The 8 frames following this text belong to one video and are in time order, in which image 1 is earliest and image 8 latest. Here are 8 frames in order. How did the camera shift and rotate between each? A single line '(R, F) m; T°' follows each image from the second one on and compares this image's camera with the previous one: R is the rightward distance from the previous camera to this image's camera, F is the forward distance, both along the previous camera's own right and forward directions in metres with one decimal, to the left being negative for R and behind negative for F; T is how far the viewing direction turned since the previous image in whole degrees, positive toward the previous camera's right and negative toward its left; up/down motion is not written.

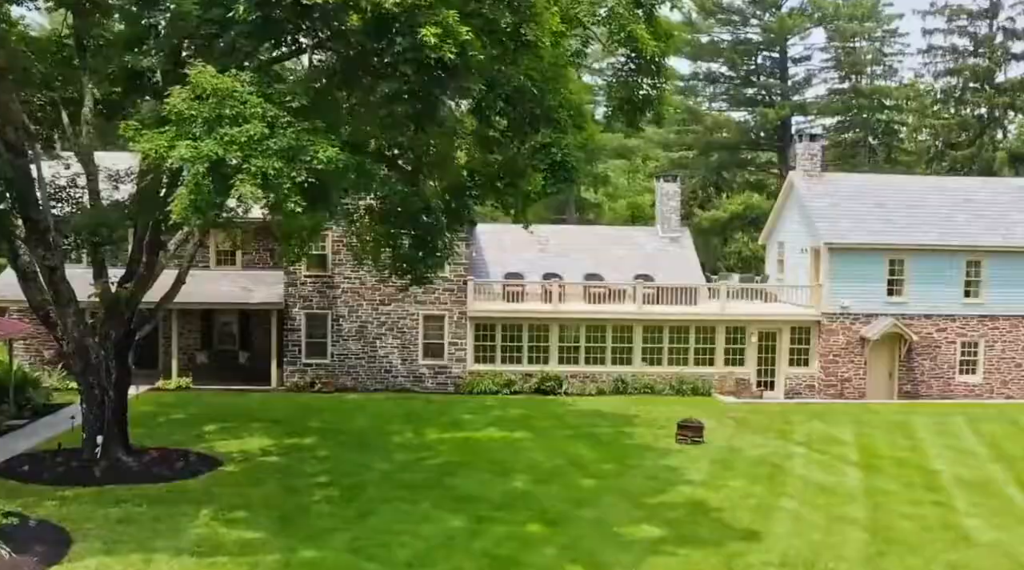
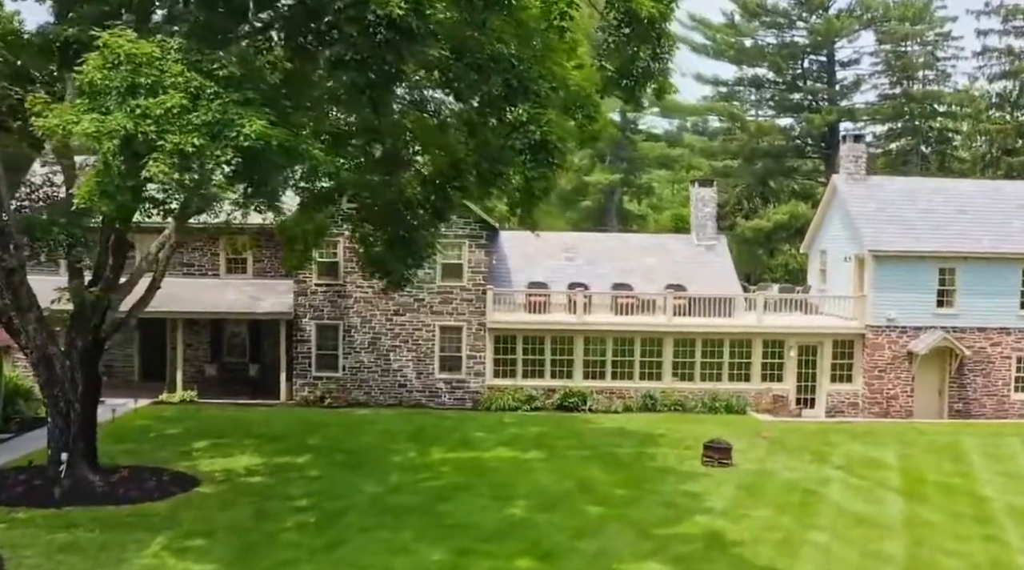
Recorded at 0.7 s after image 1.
(+0.8, +1.7) m; -3°
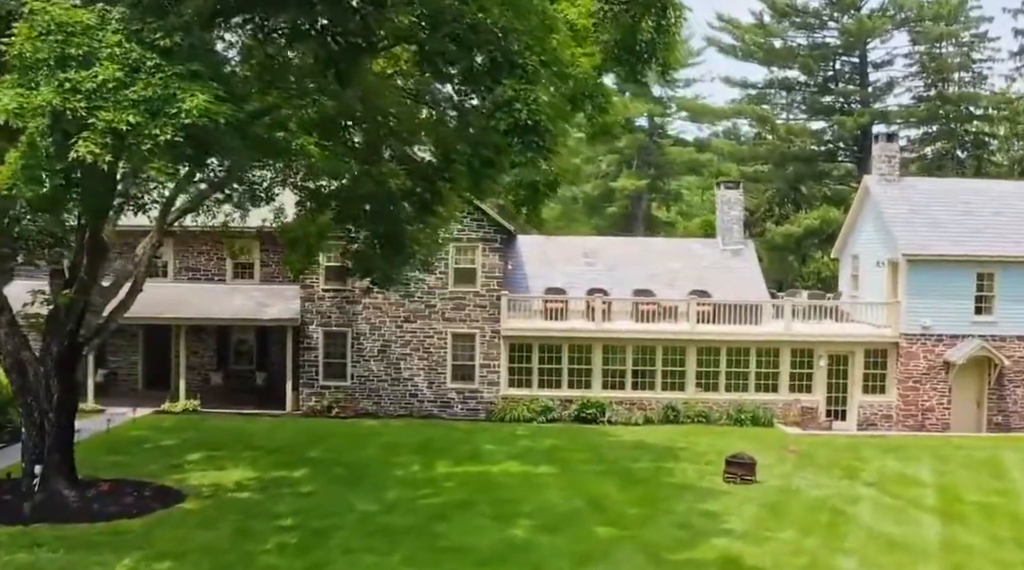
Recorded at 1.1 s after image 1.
(+0.4, +1.2) m; -2°
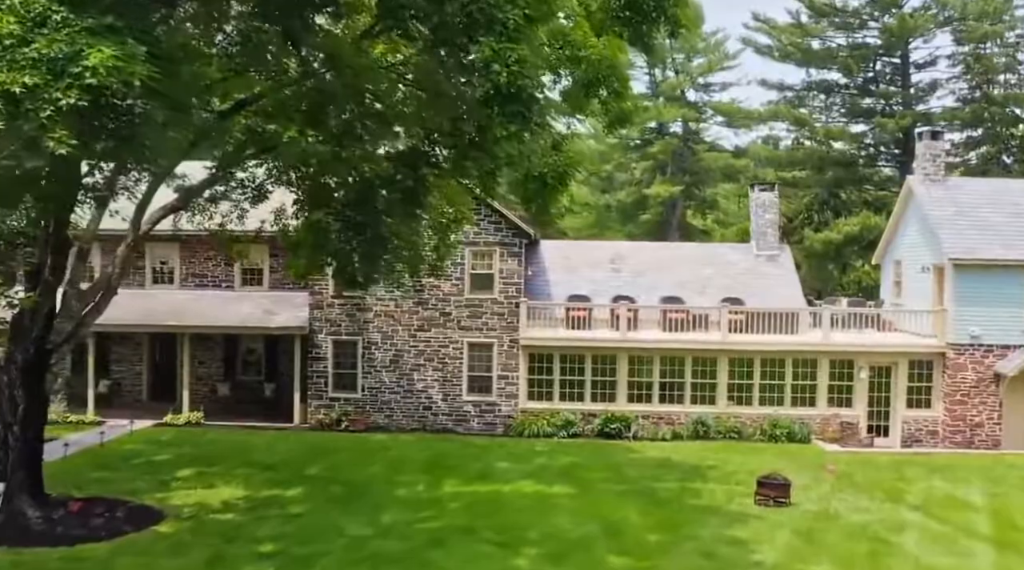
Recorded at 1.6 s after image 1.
(+0.5, +1.5) m; -2°
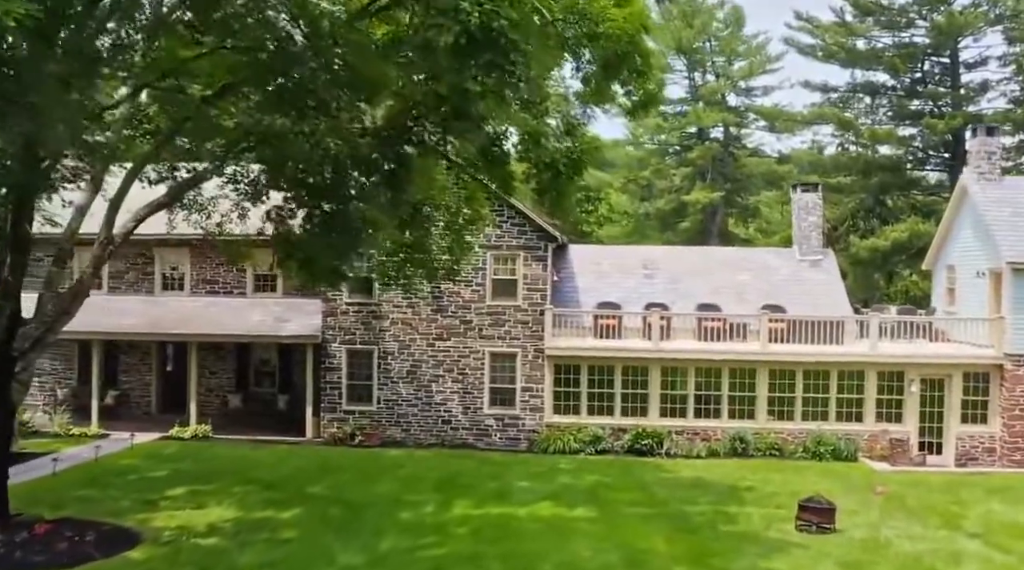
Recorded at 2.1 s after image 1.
(+0.4, +1.5) m; -2°
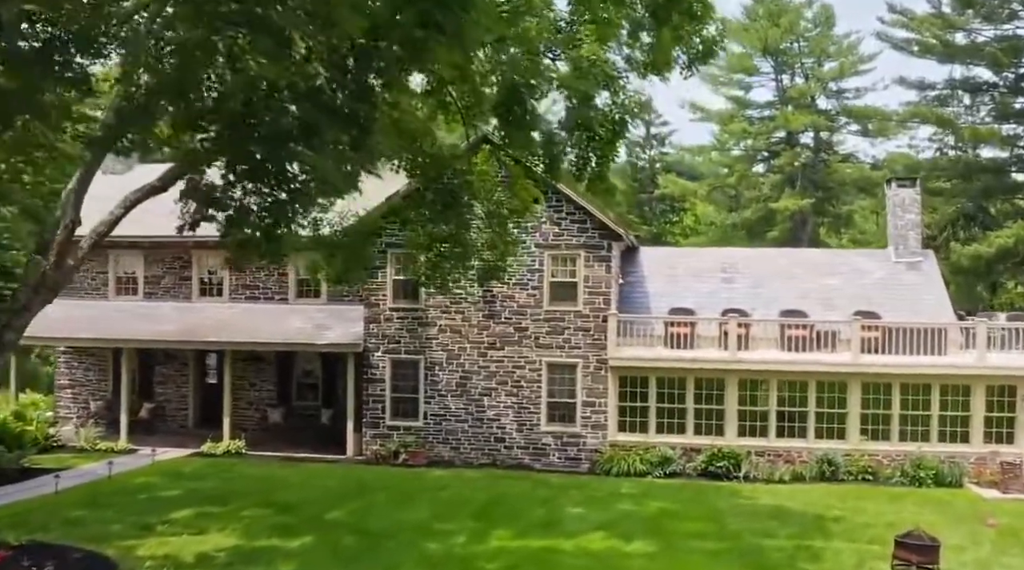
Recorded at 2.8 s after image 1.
(+0.6, +2.4) m; -5°
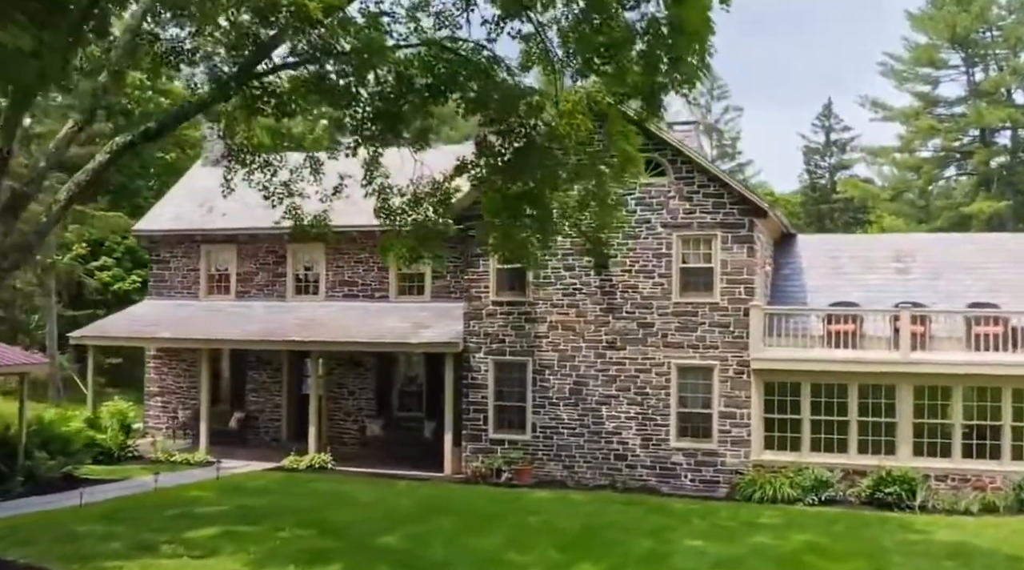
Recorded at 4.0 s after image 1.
(+1.0, +3.4) m; -10°
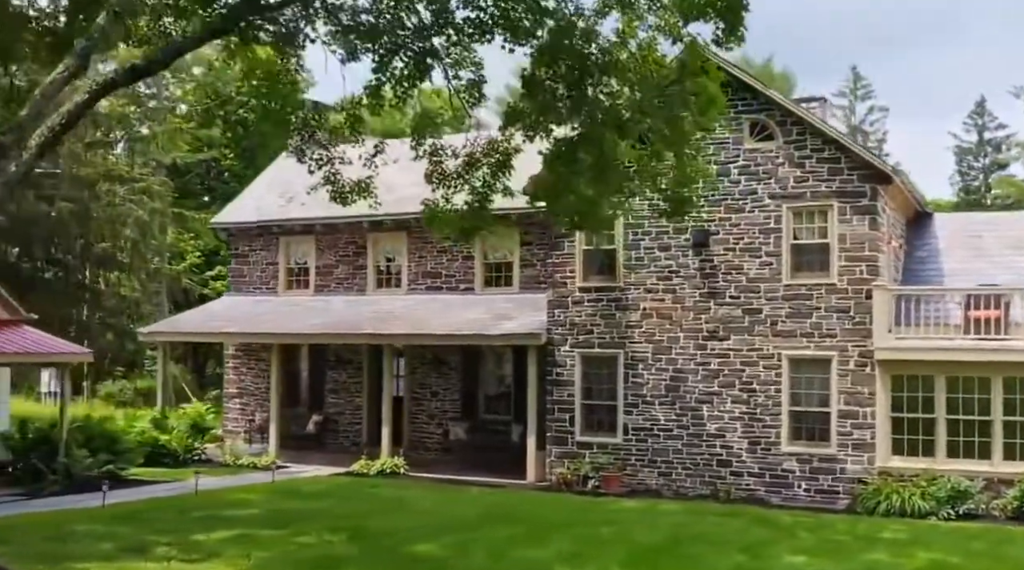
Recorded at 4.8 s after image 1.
(+0.9, +2.0) m; -8°
